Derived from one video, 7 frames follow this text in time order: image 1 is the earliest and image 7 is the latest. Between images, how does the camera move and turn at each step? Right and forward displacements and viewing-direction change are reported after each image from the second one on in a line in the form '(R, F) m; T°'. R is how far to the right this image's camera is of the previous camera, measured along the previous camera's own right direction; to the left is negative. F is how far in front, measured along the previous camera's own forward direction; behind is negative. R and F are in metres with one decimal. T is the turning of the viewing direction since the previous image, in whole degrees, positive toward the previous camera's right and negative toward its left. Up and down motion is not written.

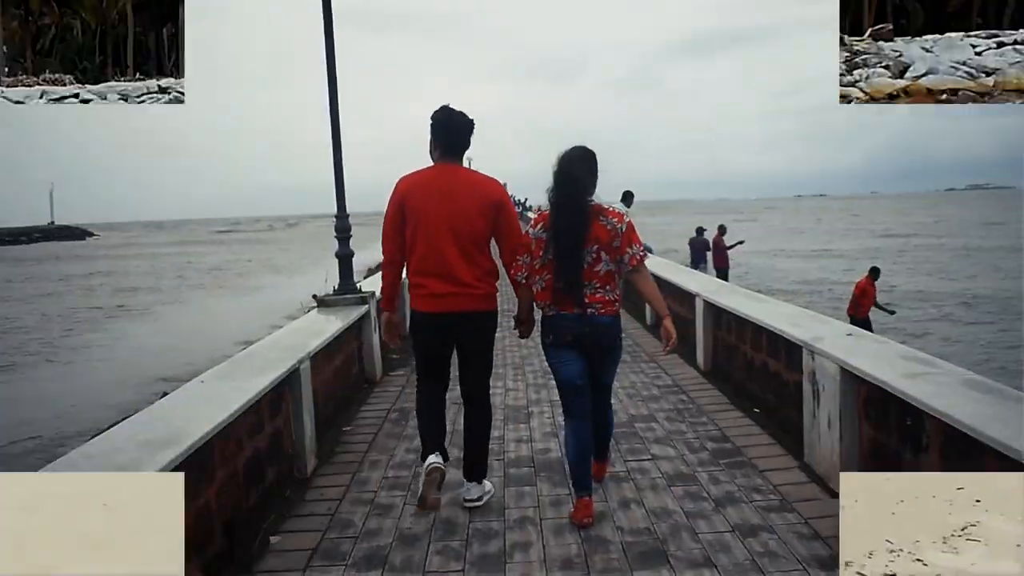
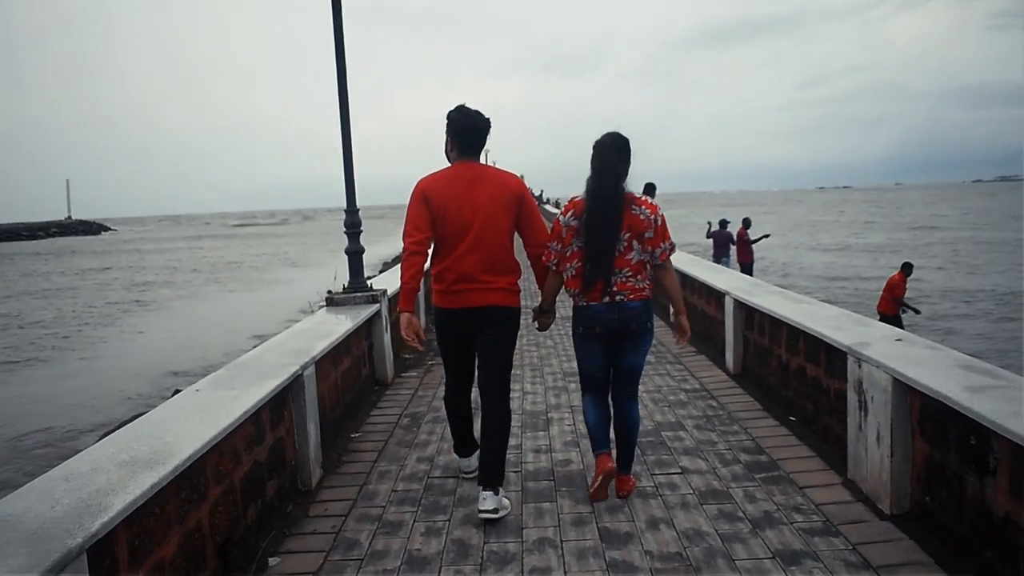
(0.0, +0.3) m; -1°
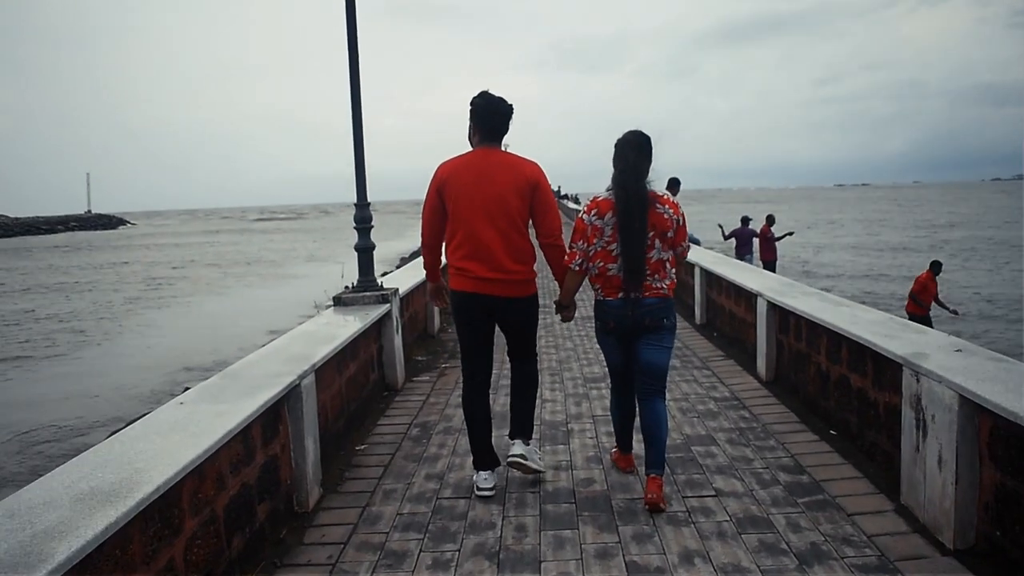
(0.0, +0.4) m; -1°
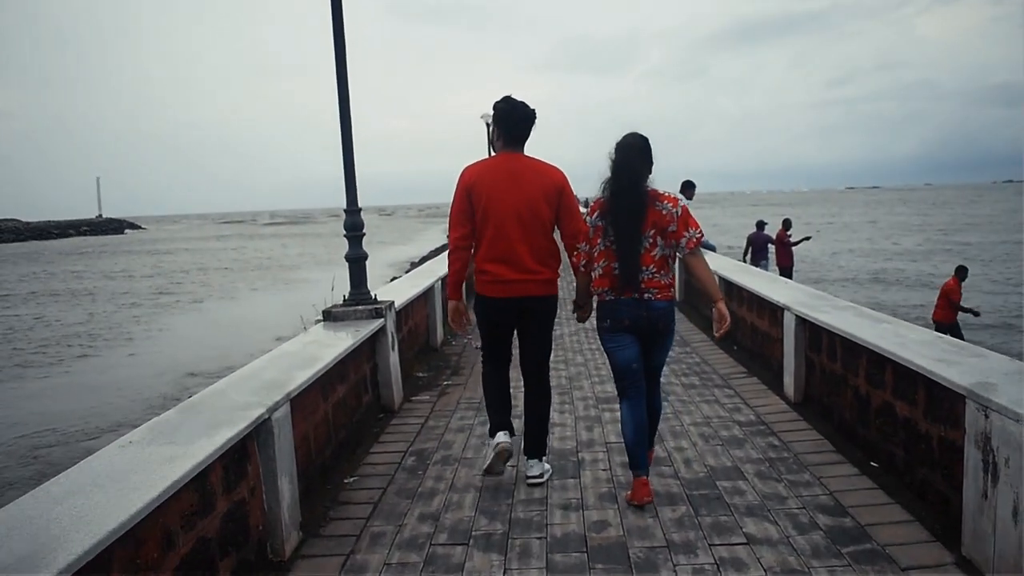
(0.0, +0.4) m; -1°
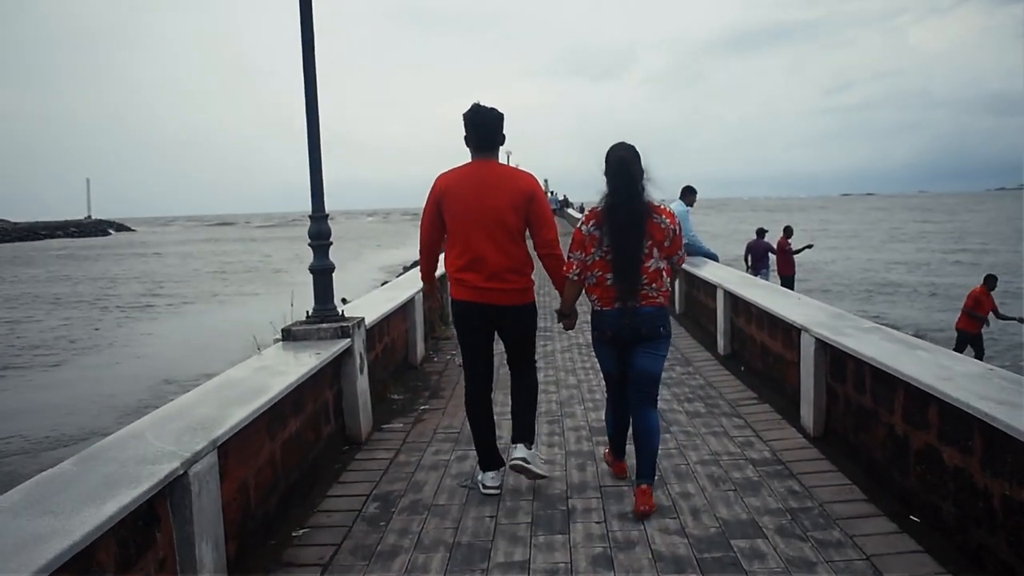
(+0.1, +0.6) m; 0°
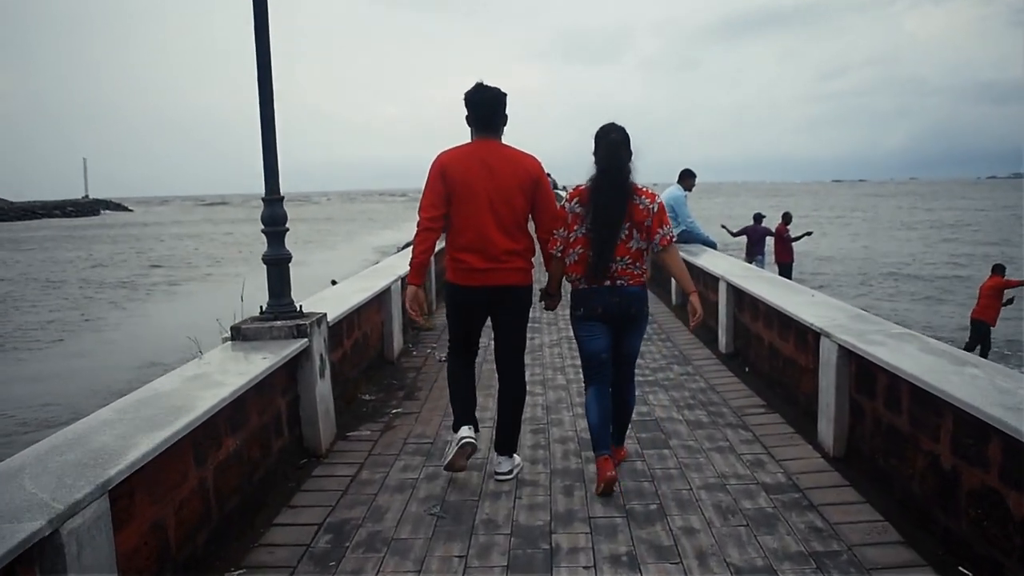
(+0.1, +0.6) m; +1°
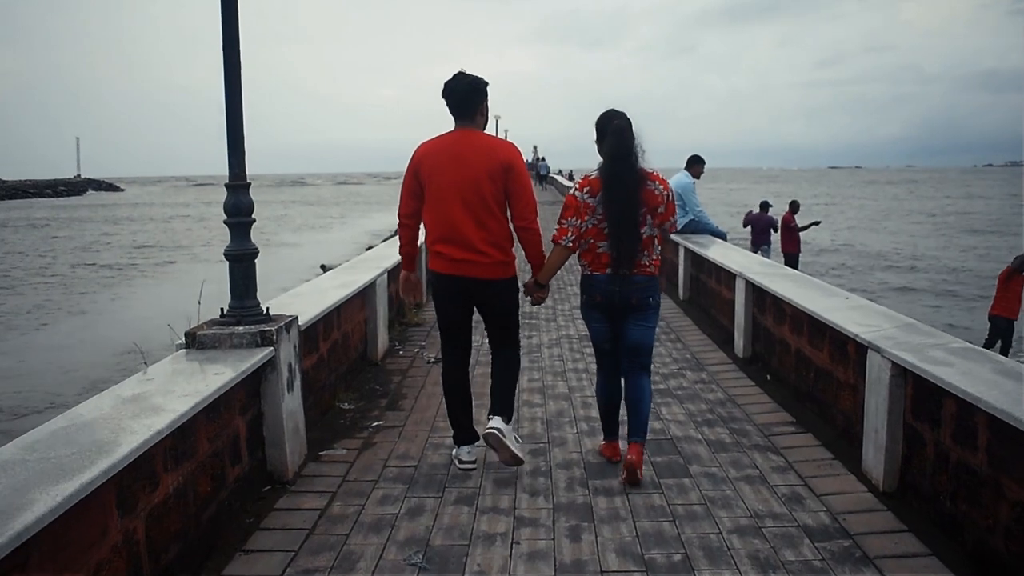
(0.0, +0.6) m; 0°
